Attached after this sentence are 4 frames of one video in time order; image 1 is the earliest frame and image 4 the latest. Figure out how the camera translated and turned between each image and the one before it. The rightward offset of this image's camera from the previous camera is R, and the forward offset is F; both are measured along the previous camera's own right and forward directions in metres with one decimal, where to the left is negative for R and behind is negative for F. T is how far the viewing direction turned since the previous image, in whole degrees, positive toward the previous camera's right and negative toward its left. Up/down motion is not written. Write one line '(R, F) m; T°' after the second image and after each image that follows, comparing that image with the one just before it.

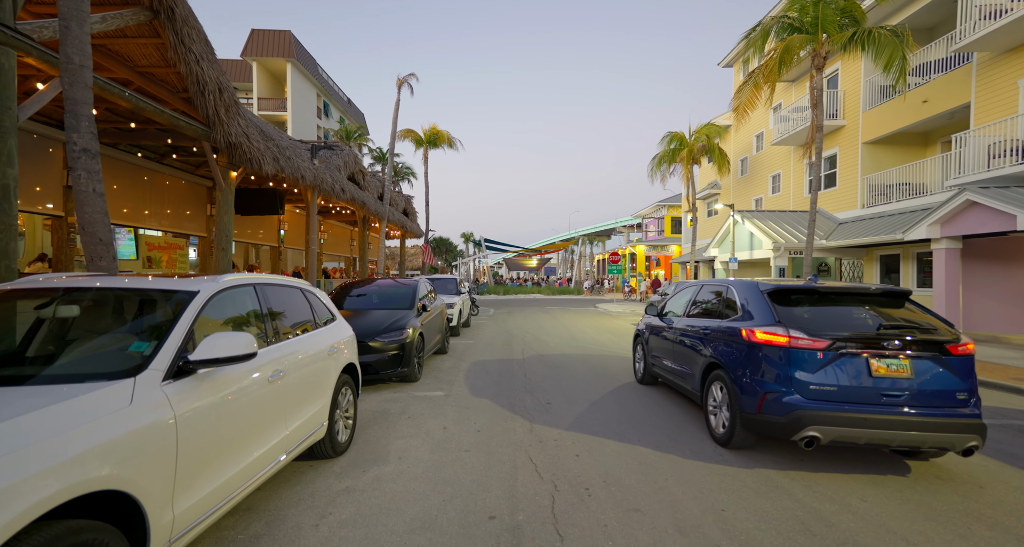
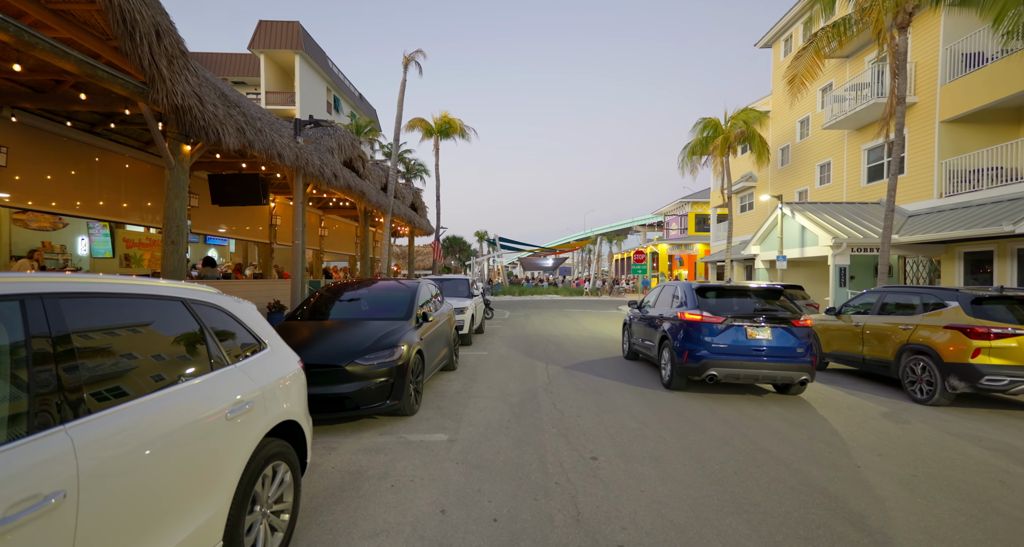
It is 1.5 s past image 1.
(-0.2, +2.0) m; -2°
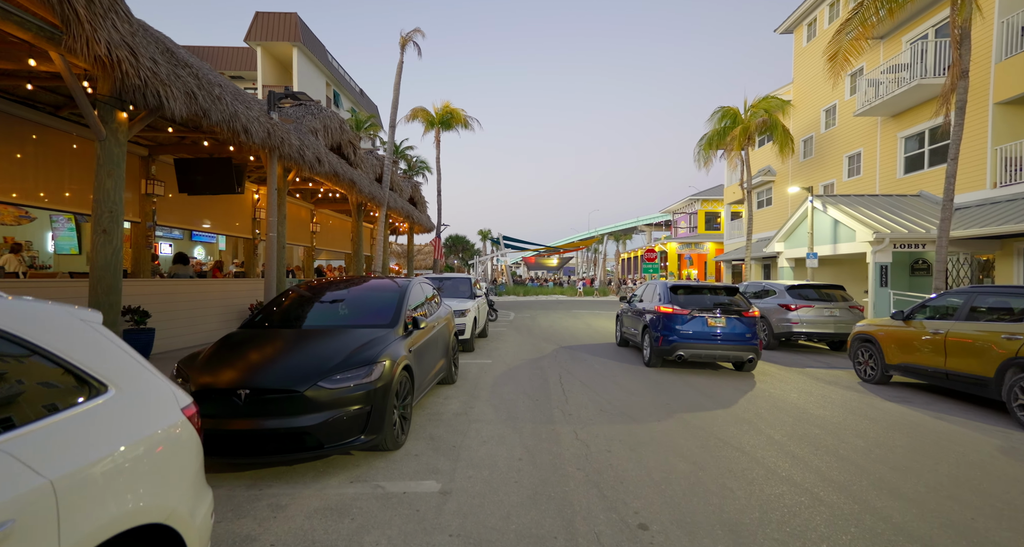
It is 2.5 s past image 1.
(-0.1, +1.3) m; 0°
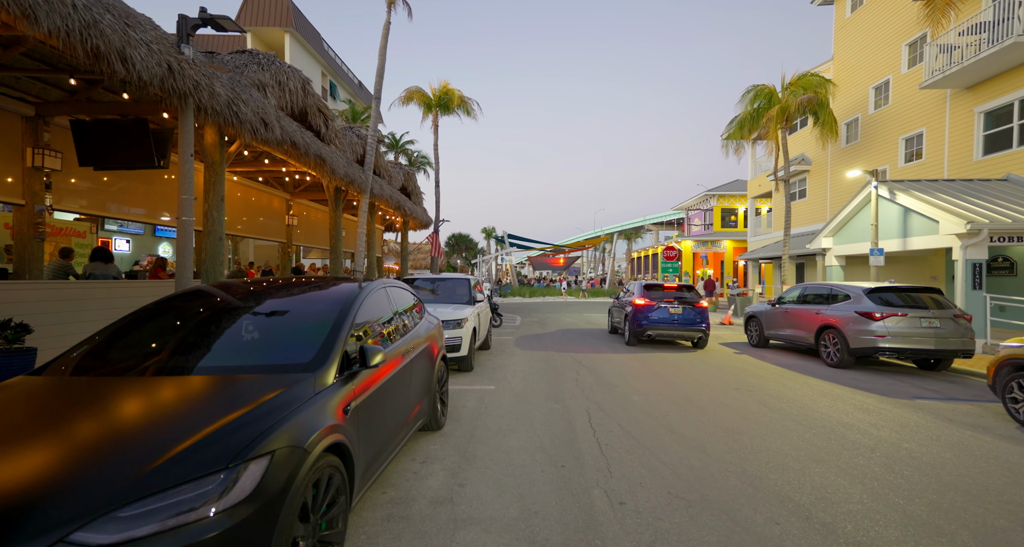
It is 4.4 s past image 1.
(-0.1, +2.4) m; -1°
